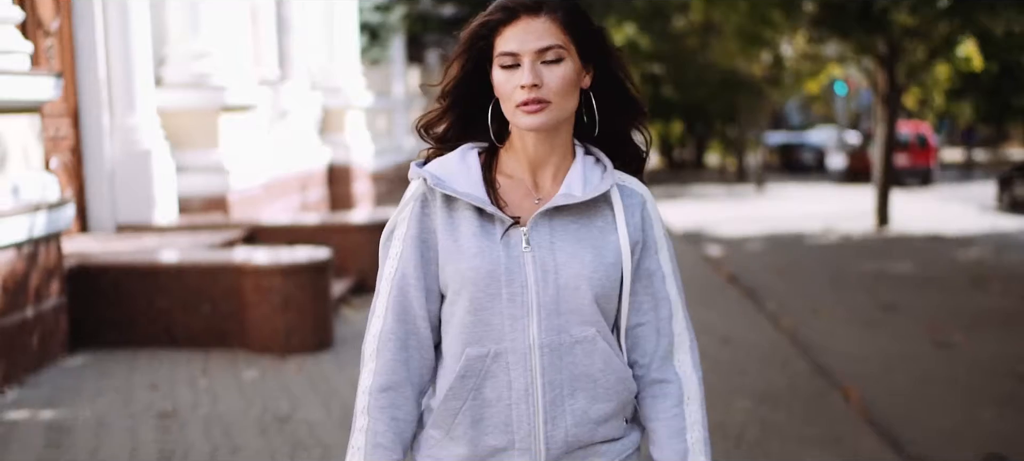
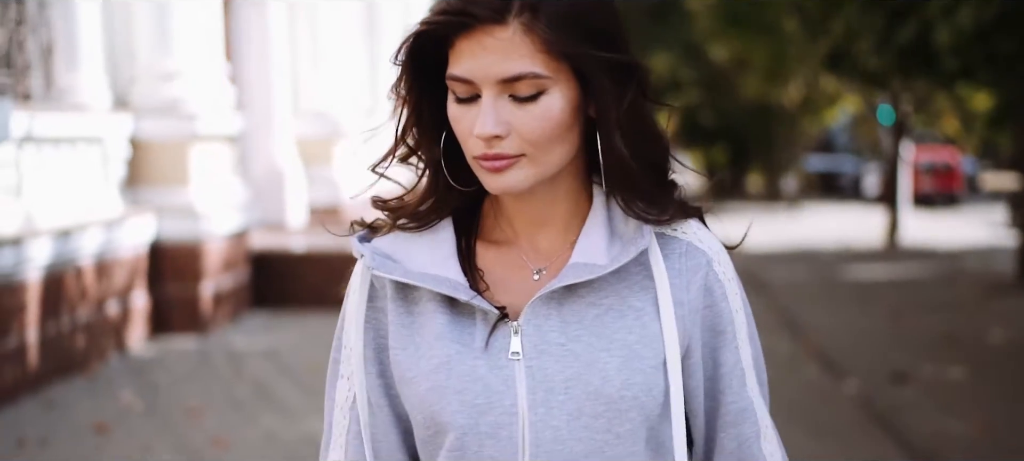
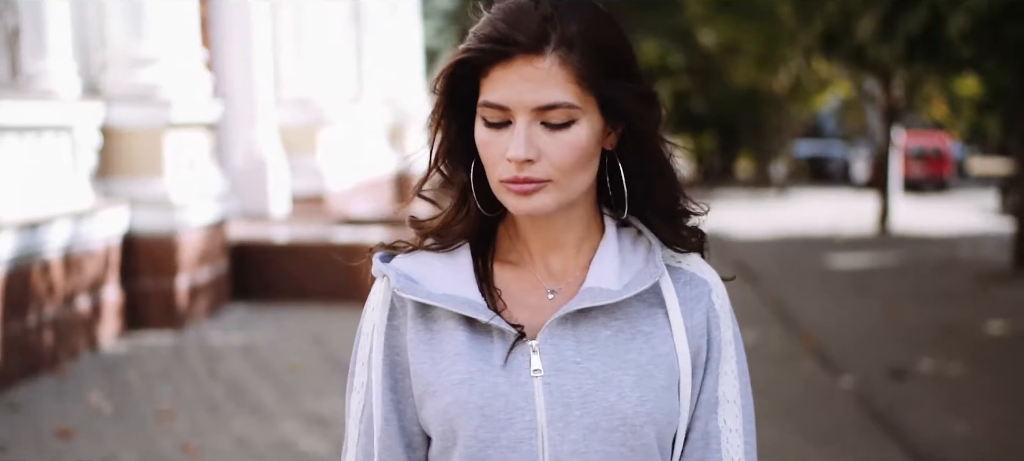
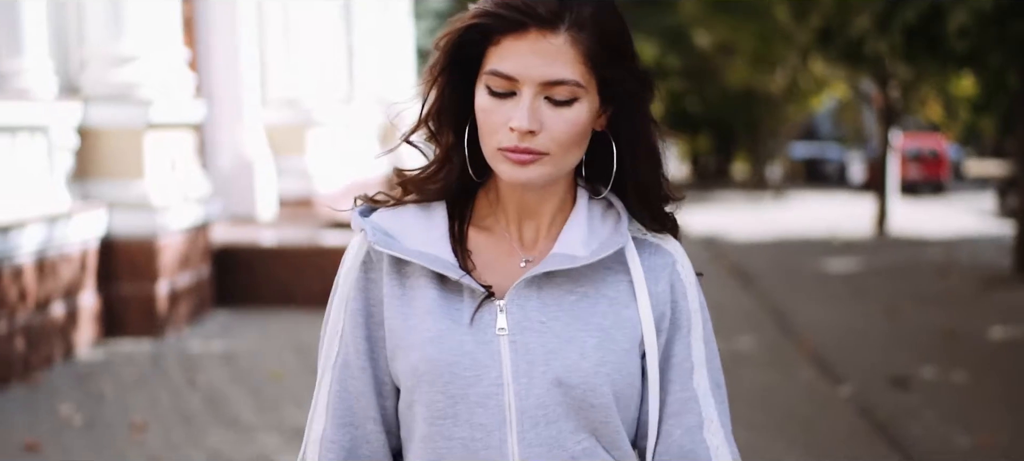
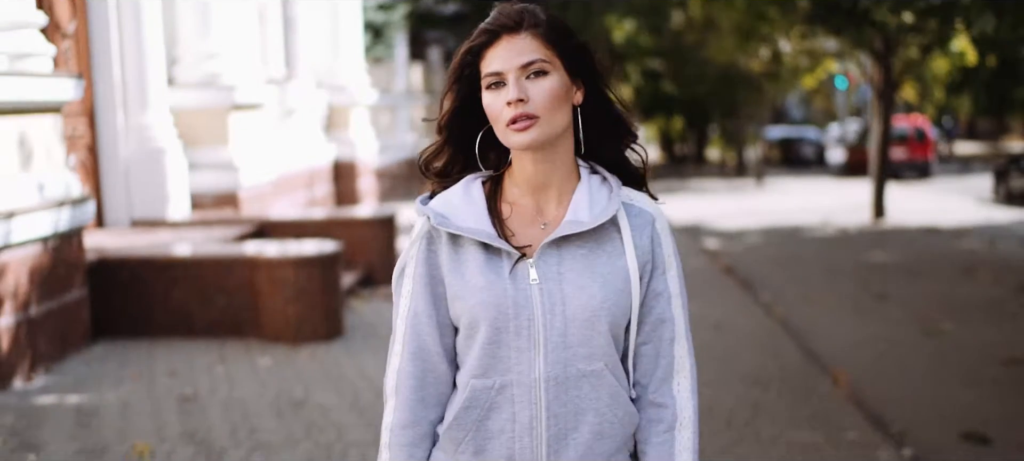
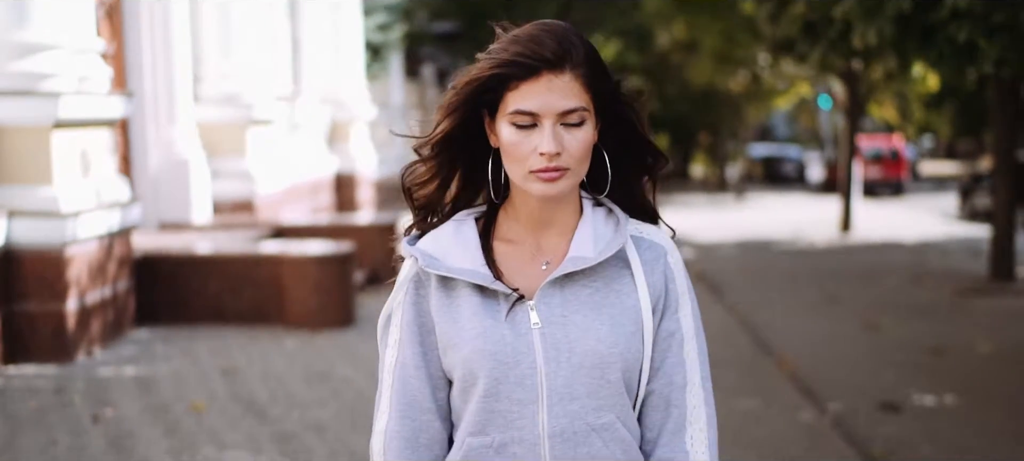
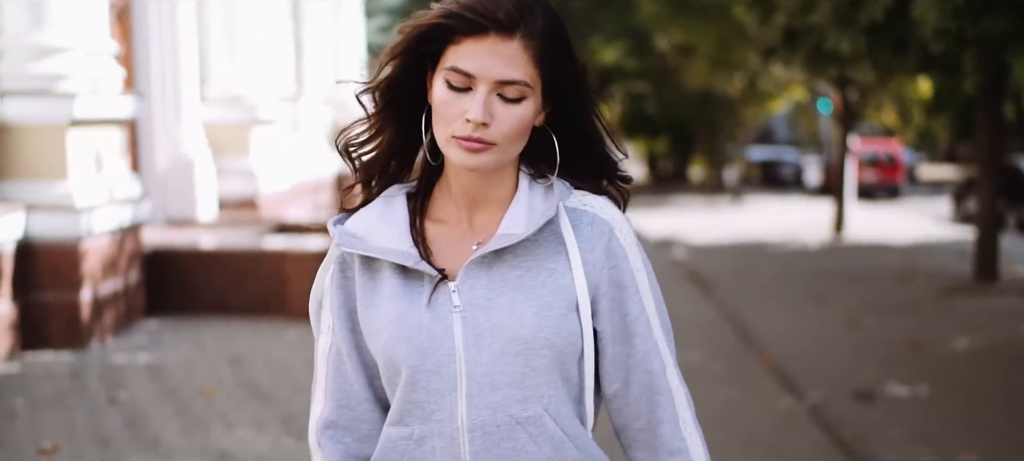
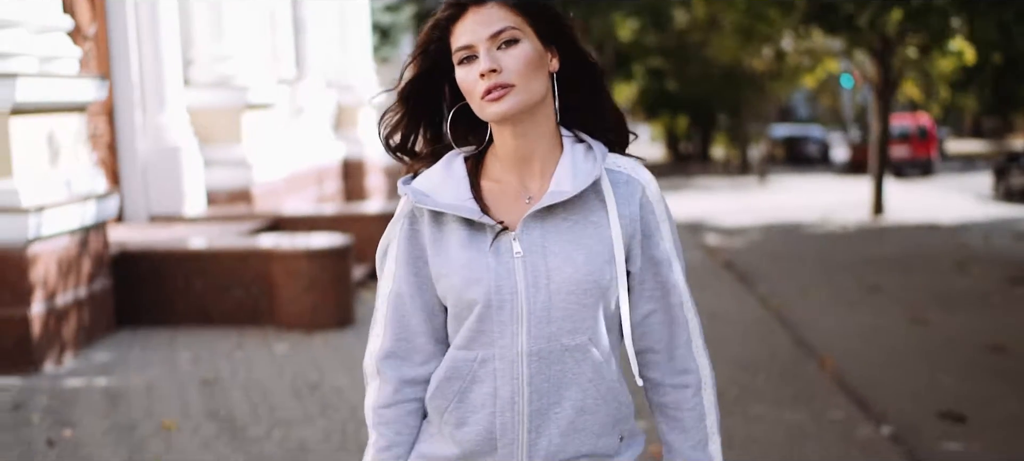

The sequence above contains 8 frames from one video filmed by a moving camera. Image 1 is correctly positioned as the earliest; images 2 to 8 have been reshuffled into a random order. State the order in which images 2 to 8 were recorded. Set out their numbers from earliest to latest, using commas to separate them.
5, 8, 6, 7, 4, 3, 2
